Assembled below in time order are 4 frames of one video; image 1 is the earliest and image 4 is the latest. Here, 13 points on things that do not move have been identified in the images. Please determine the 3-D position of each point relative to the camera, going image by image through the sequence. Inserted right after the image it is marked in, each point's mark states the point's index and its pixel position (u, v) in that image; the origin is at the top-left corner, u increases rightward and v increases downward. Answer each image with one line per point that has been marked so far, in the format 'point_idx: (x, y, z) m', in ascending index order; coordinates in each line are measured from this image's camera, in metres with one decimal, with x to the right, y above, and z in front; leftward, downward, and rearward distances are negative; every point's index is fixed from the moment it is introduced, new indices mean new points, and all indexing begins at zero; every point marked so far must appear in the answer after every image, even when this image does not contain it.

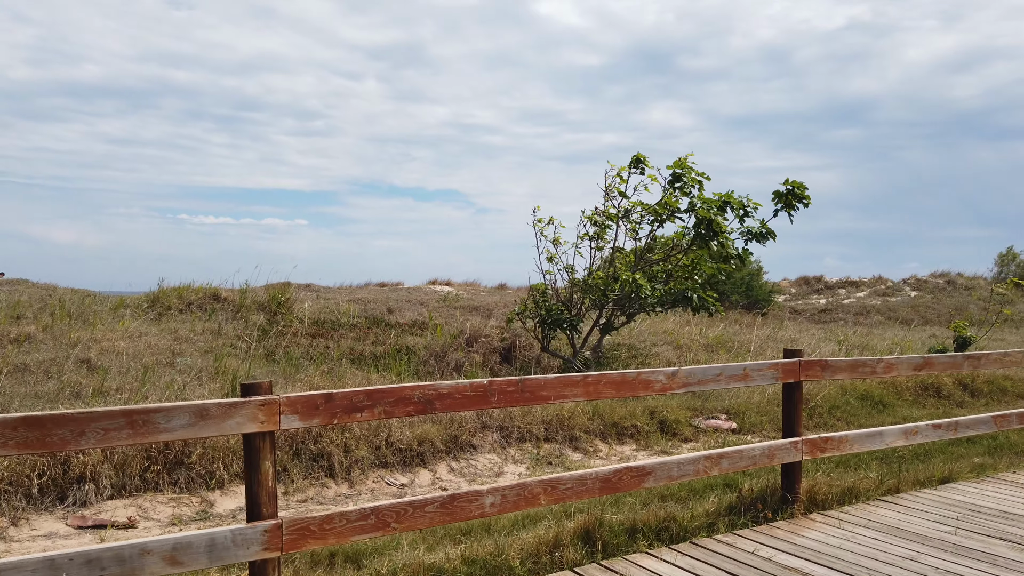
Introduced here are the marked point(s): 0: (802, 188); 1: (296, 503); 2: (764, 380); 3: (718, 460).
0: (+3.8, +1.3, +9.8) m
1: (-1.6, -1.6, +5.8) m
2: (+1.3, -0.5, +4.1) m
3: (+1.0, -0.9, +3.8) m
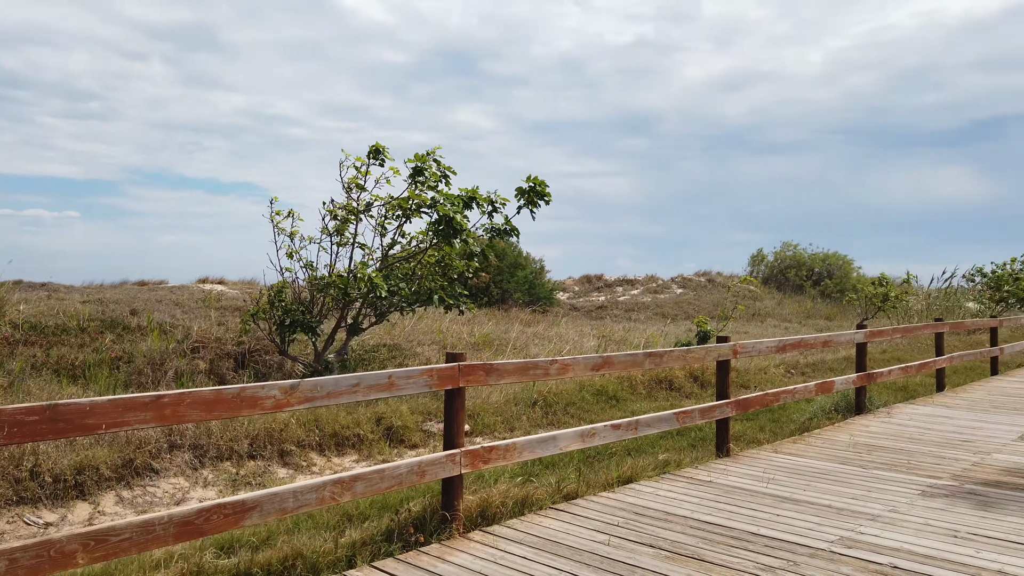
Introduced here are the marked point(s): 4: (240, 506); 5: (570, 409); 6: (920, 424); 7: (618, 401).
0: (+0.4, +1.3, +9.8) m
1: (-3.8, -1.6, +4.5) m
2: (-0.5, -0.5, +3.6) m
3: (-0.7, -0.9, +3.3) m
4: (-1.1, -0.9, +3.0) m
5: (+0.7, -1.5, +9.3) m
6: (+3.9, -1.3, +7.2) m
7: (+1.4, -1.5, +10.0) m
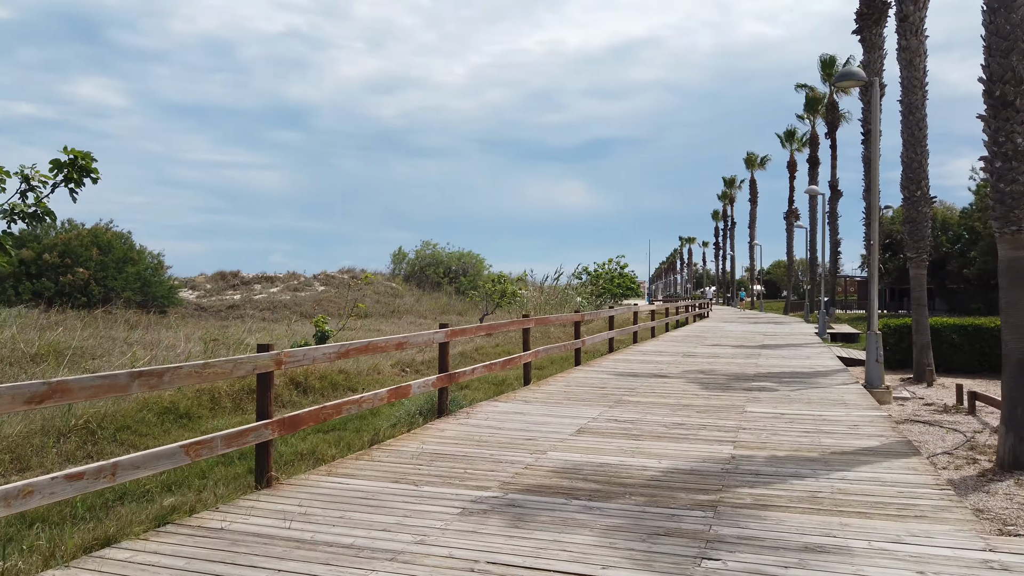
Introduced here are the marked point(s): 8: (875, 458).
0: (-4.4, +1.3, +8.0) m
1: (-5.9, -1.6, +1.4) m
2: (-2.6, -0.5, +2.0) m
3: (-2.6, -0.9, +1.6) m
4: (-2.8, -0.9, +1.1) m
5: (-3.9, -1.5, +7.6) m
6: (-0.2, -1.3, +7.1) m
7: (-3.6, -1.5, +8.5) m
8: (+2.7, -1.3, +5.6) m
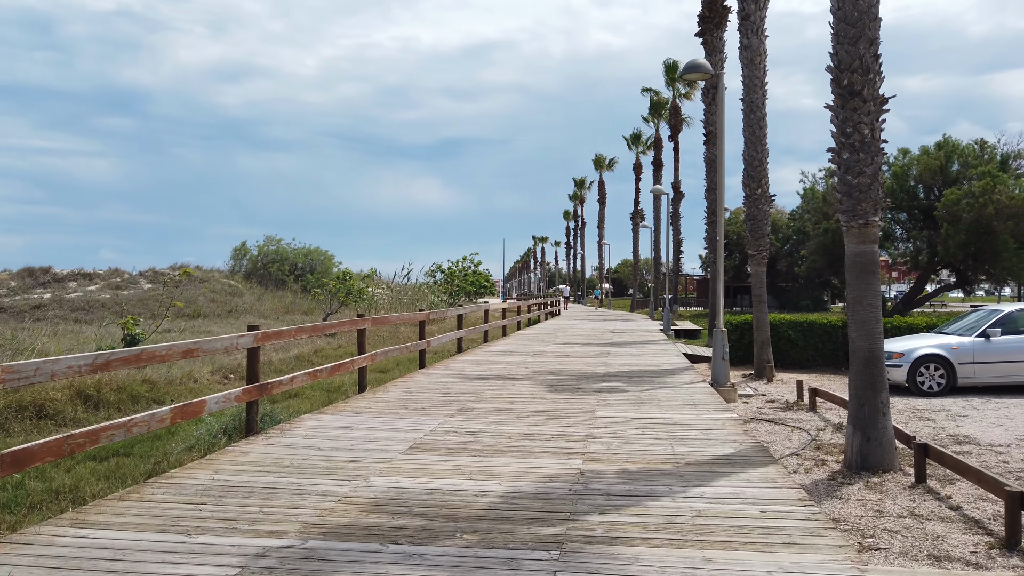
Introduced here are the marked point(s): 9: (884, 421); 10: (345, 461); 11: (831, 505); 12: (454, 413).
0: (-6.0, +1.4, +6.1) m
1: (-6.2, -1.6, -0.7) m
2: (-3.0, -0.5, +0.6) m
3: (-3.0, -0.8, +0.2) m
4: (-3.0, -0.8, -0.3) m
5: (-5.4, -1.4, +5.9) m
6: (-1.6, -1.2, +6.0) m
7: (-5.2, -1.4, +6.8) m
8: (+1.5, -1.2, +5.1) m
9: (+3.1, -1.1, +6.3) m
10: (-1.2, -1.2, +5.4) m
11: (+2.3, -1.6, +5.4) m
12: (-0.6, -1.2, +7.4) m
